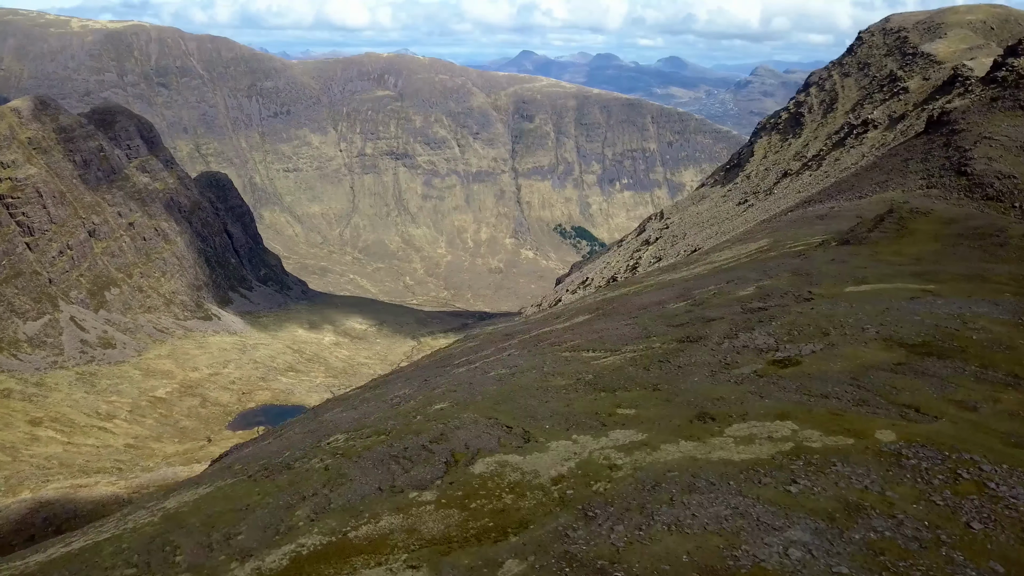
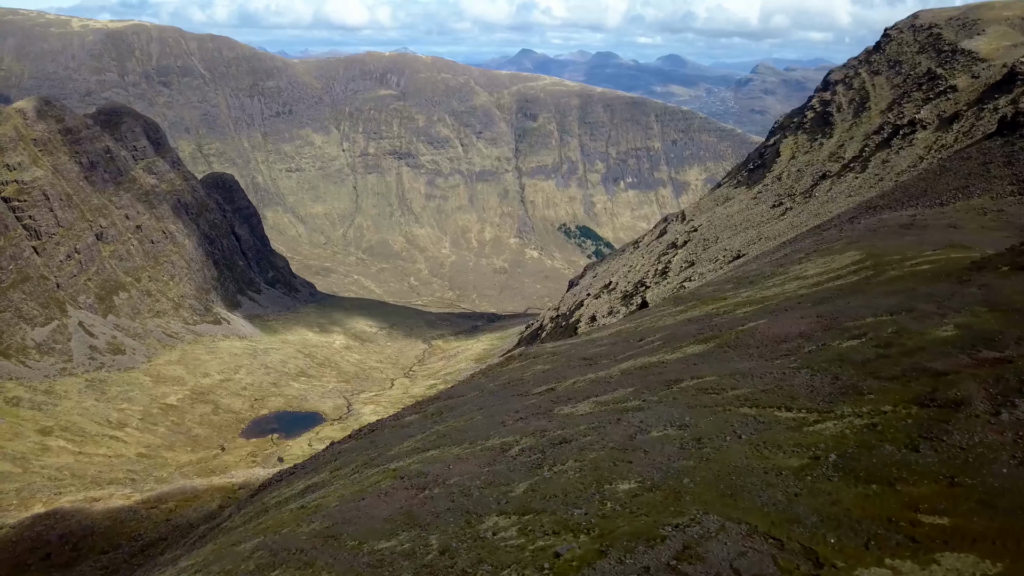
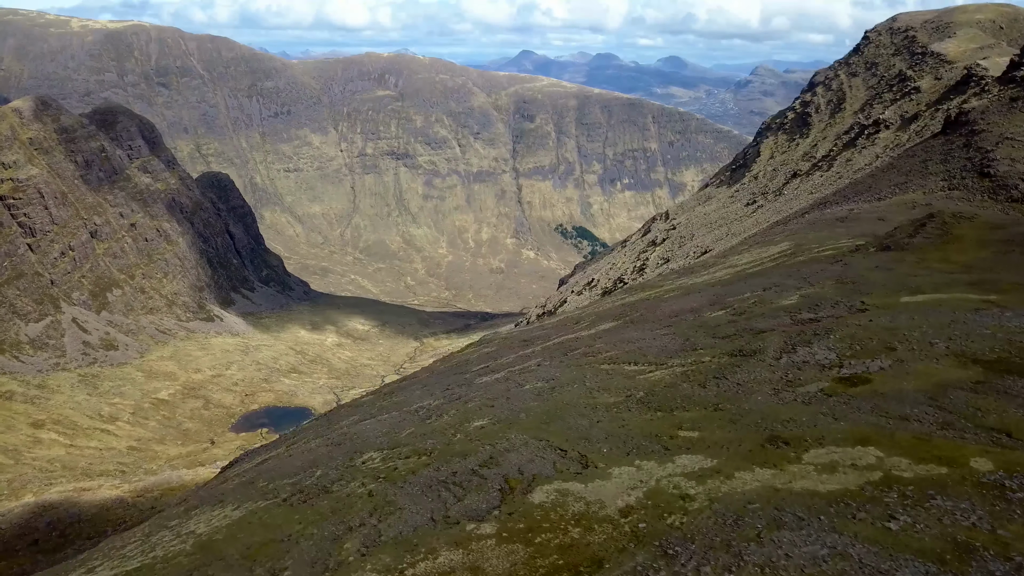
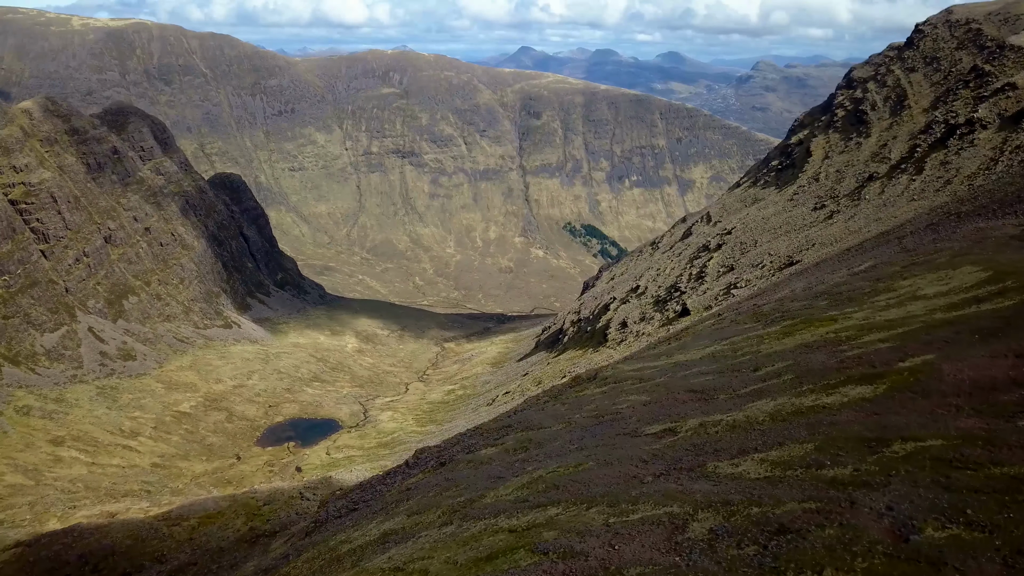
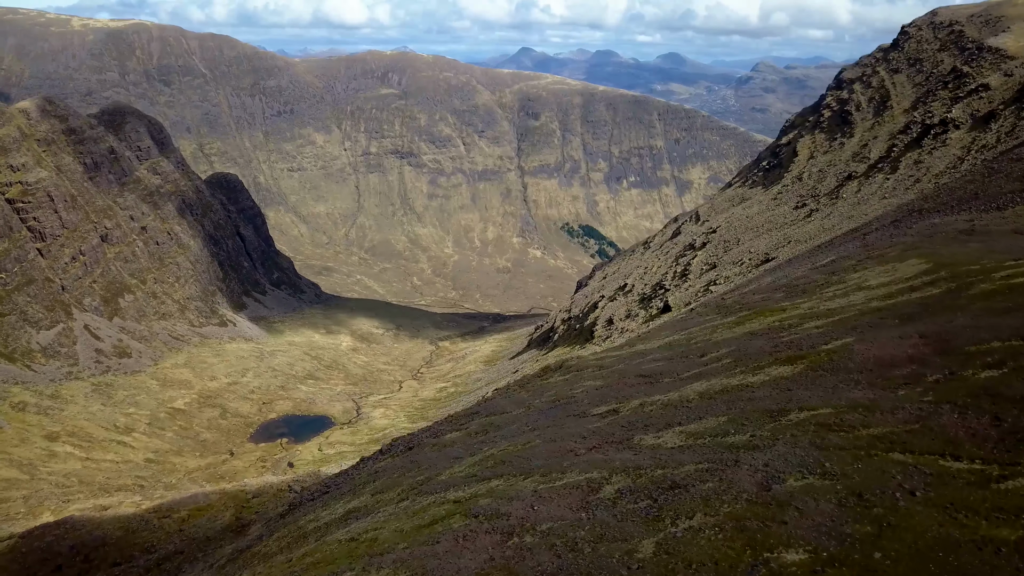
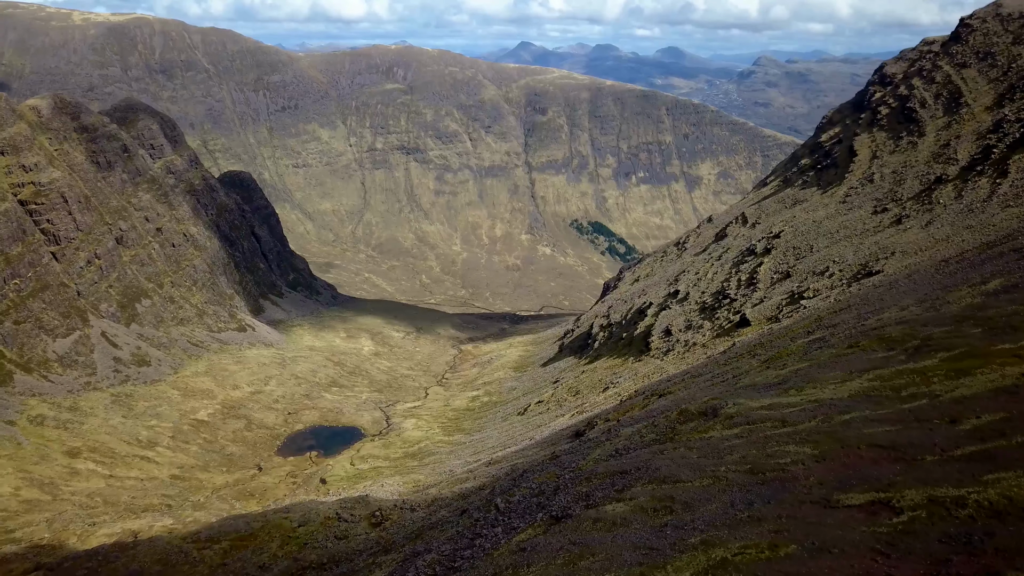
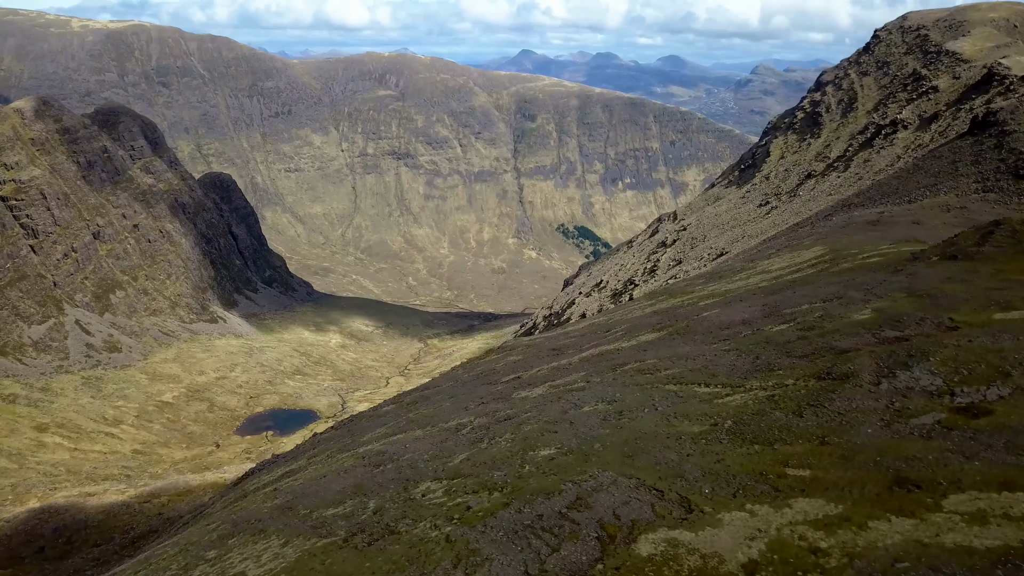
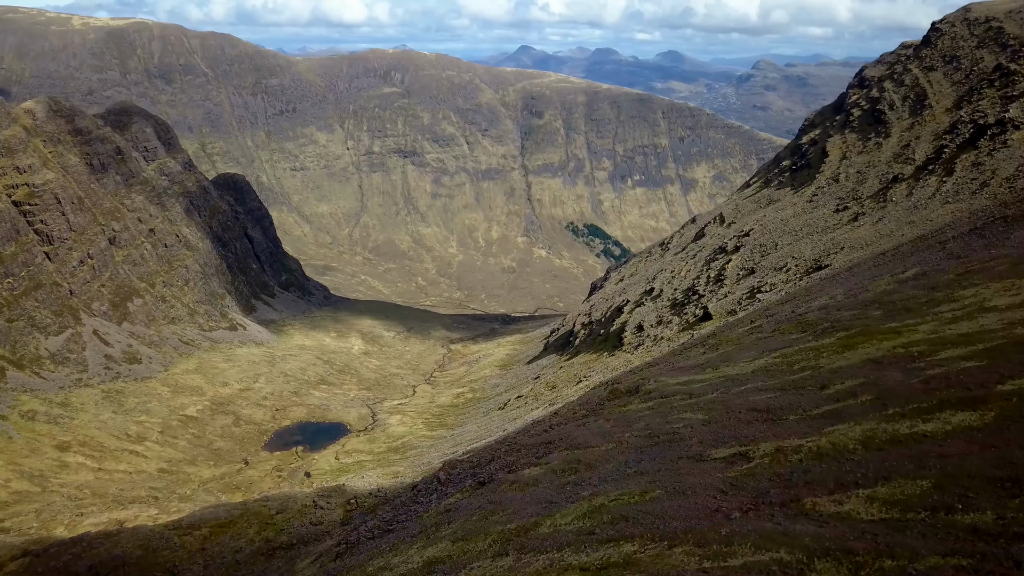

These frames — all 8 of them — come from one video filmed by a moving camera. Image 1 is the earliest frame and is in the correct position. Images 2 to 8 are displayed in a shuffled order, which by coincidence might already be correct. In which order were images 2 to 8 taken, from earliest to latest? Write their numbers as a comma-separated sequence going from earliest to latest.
3, 7, 2, 5, 4, 8, 6
